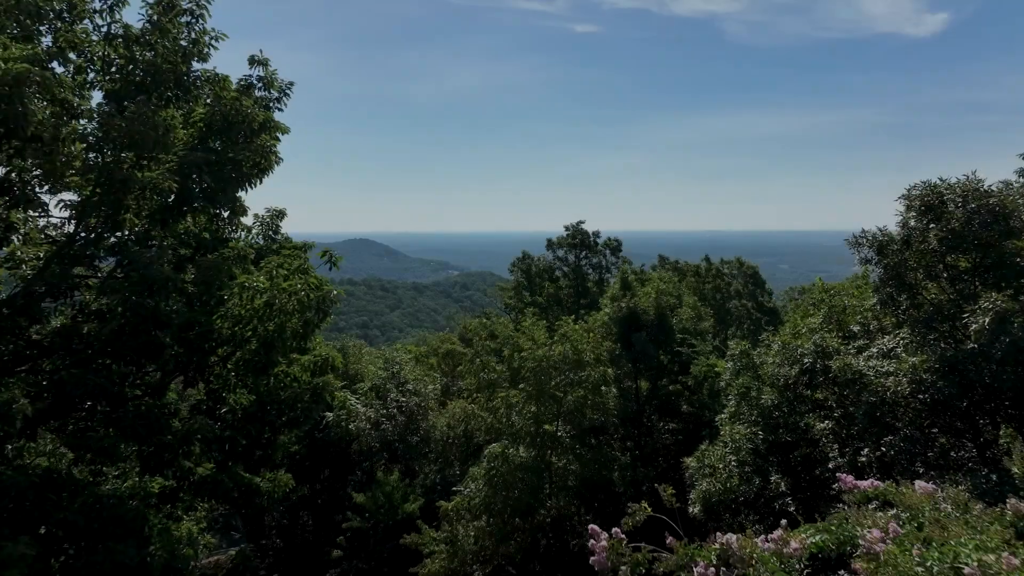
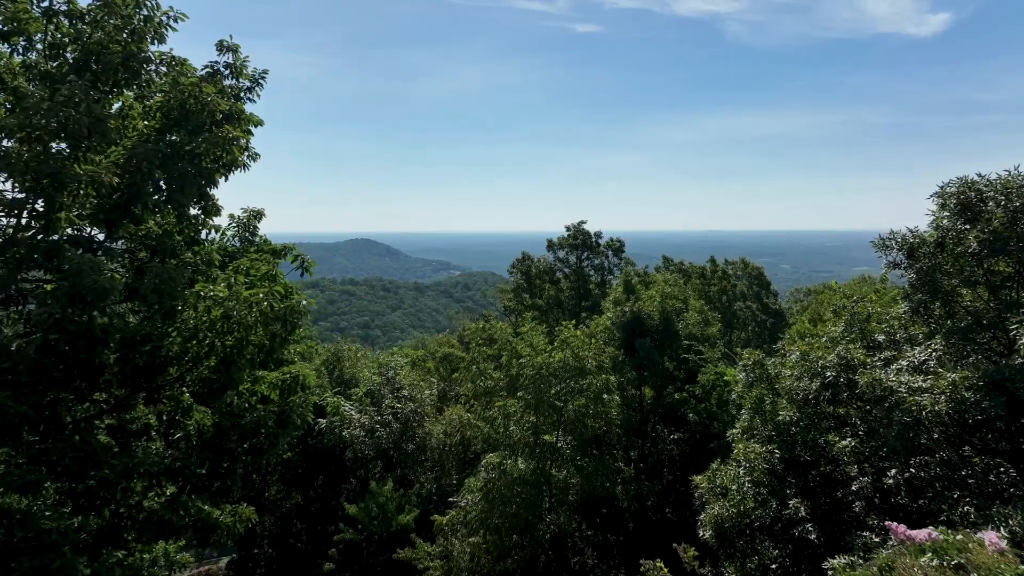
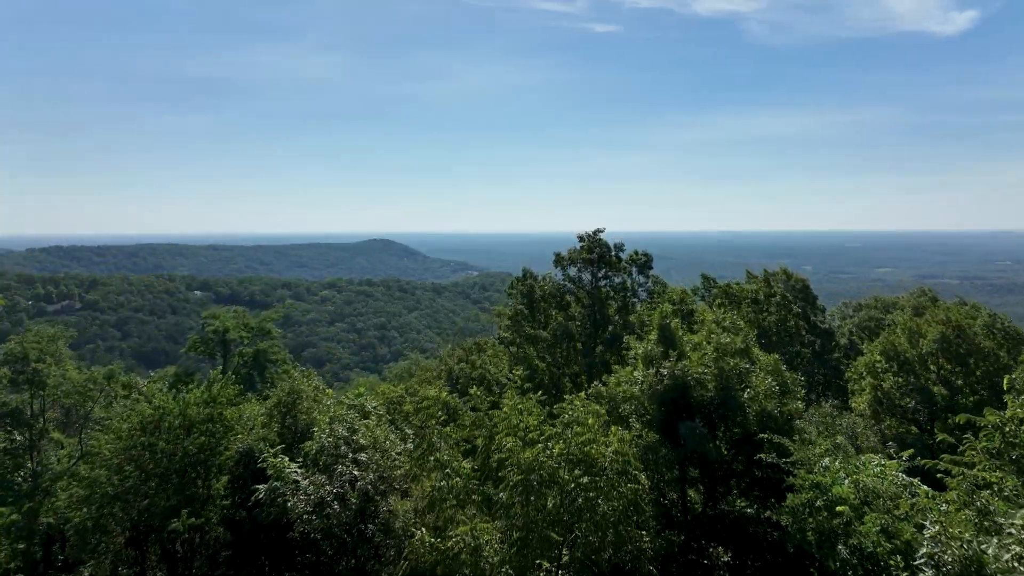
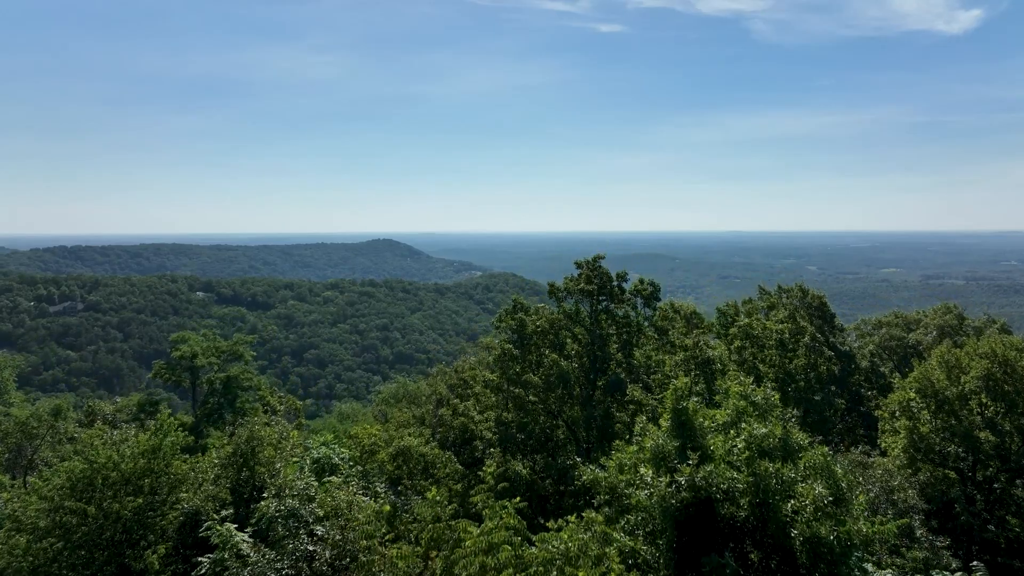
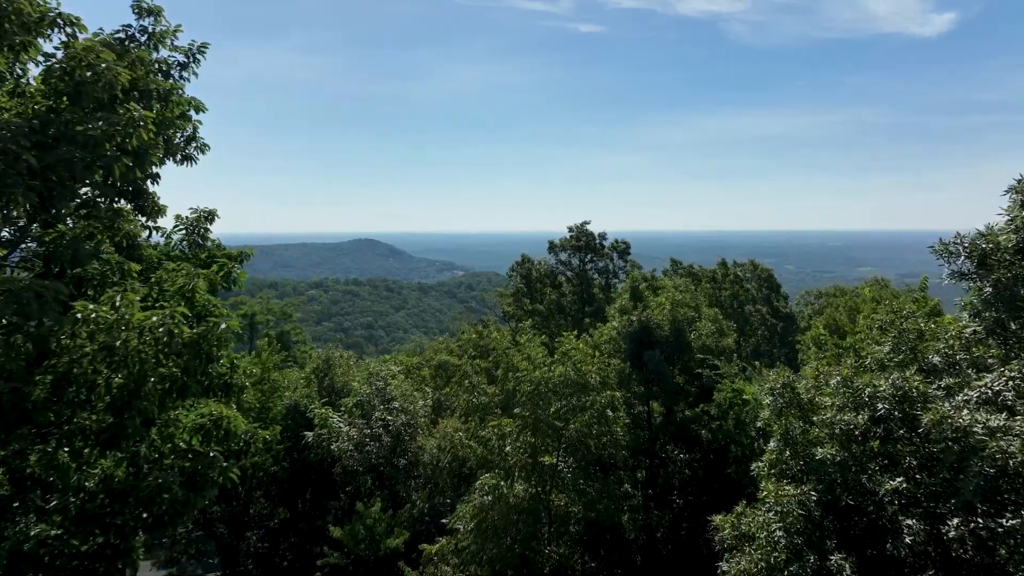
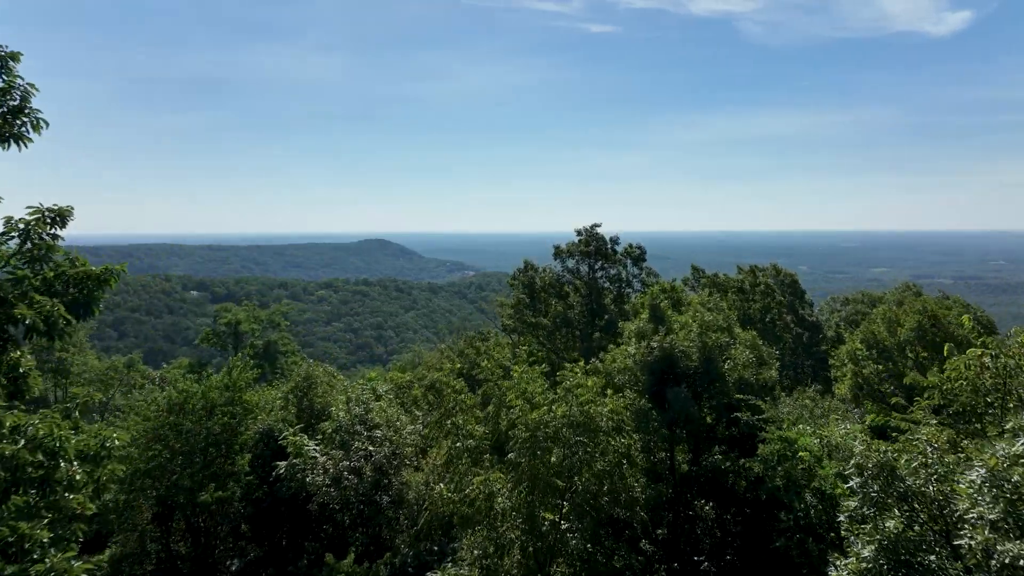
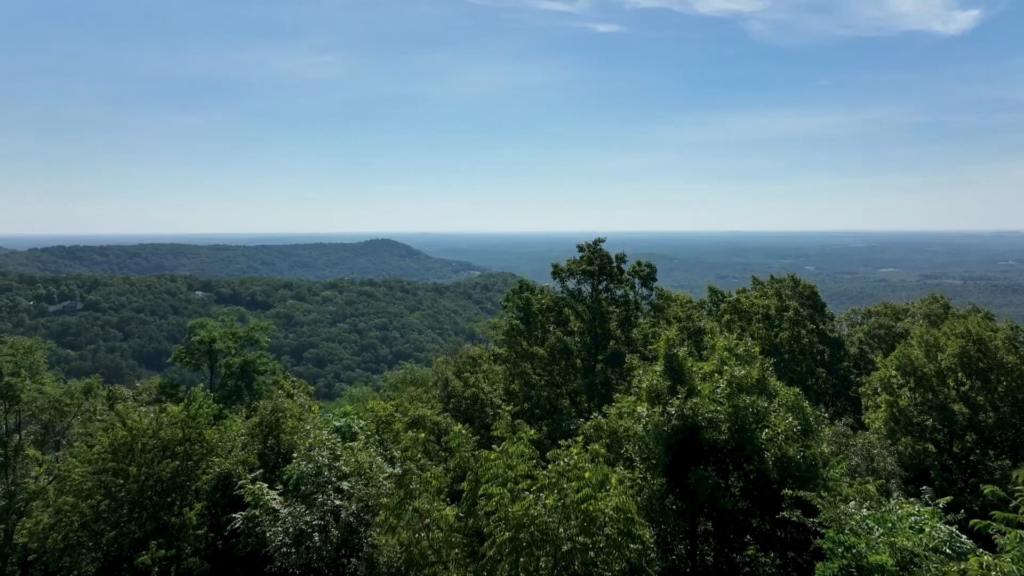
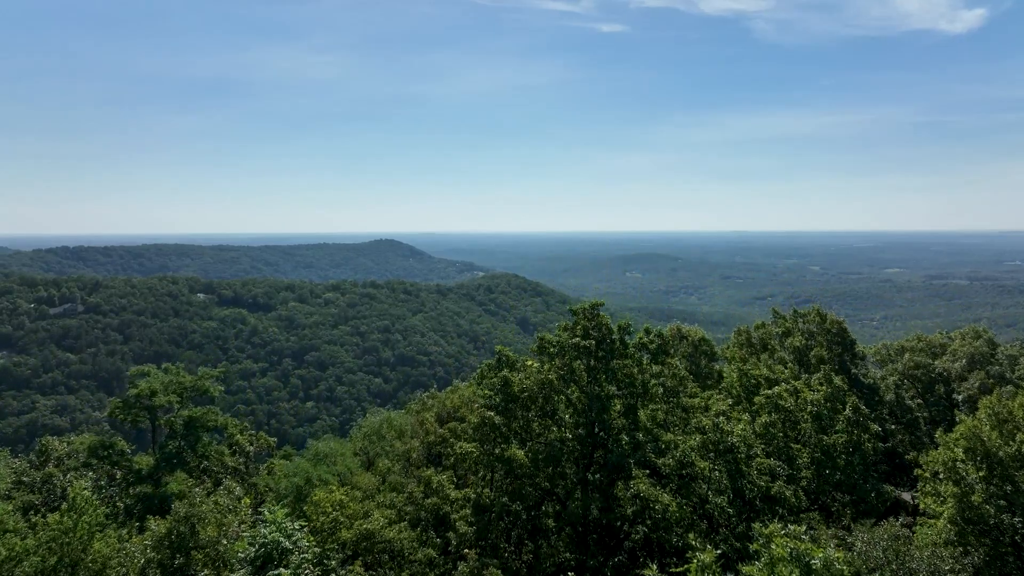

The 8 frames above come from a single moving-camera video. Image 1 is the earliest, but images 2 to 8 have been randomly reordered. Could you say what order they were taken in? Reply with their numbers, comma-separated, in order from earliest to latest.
2, 5, 6, 3, 7, 4, 8
